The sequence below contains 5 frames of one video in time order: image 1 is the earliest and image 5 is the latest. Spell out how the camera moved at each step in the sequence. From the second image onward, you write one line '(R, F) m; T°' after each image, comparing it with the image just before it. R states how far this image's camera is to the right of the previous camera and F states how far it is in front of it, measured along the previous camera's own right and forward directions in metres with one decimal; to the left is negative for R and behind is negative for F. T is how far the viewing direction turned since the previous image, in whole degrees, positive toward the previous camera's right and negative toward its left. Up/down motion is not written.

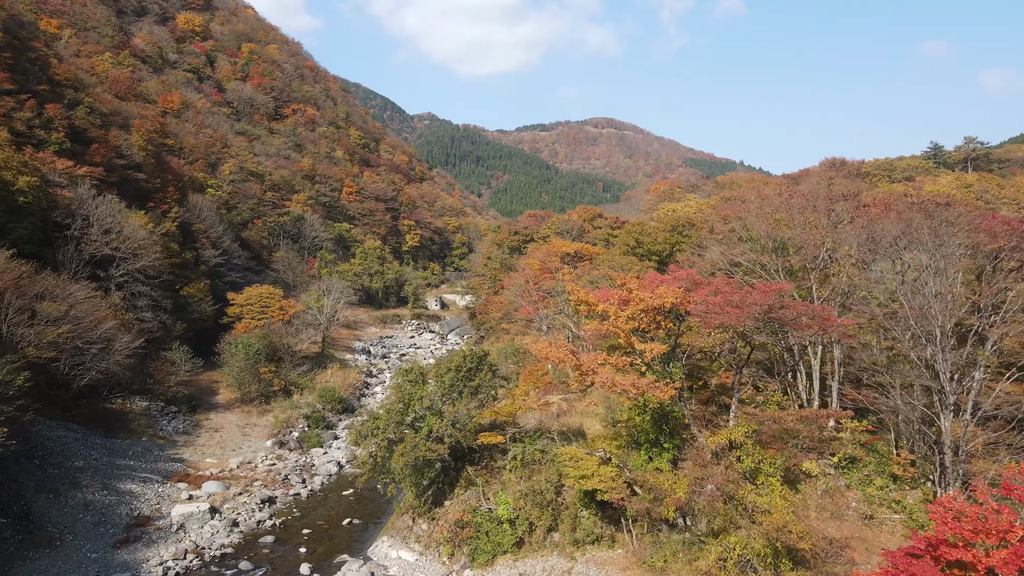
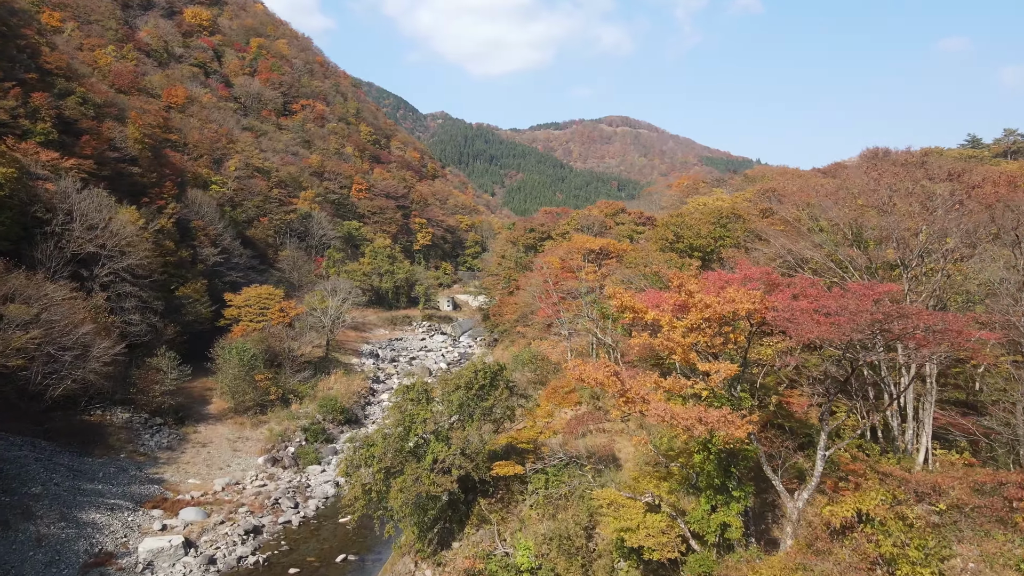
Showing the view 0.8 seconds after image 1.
(-0.1, +1.7) m; -1°
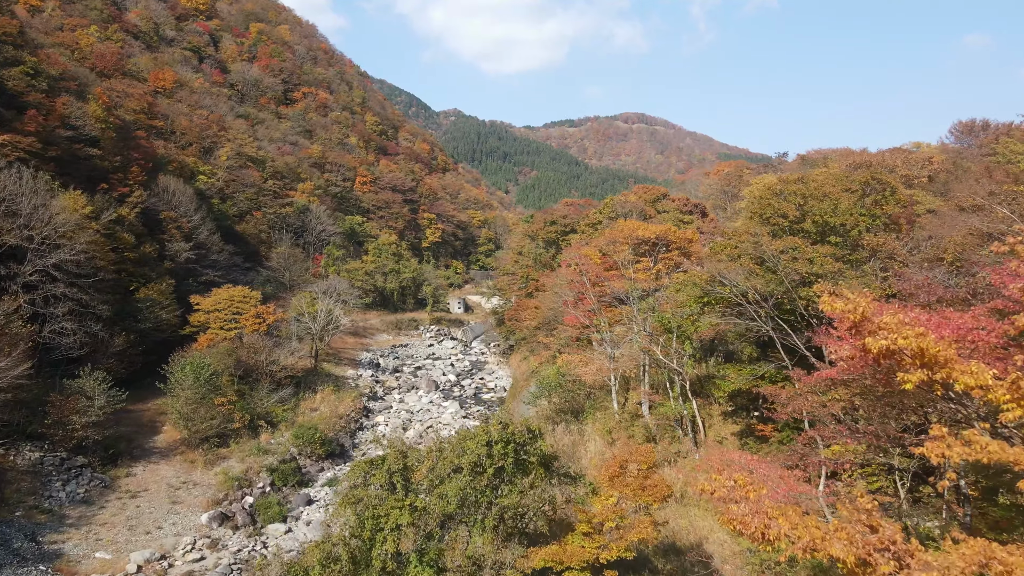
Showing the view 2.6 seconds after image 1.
(-0.2, +3.9) m; -1°
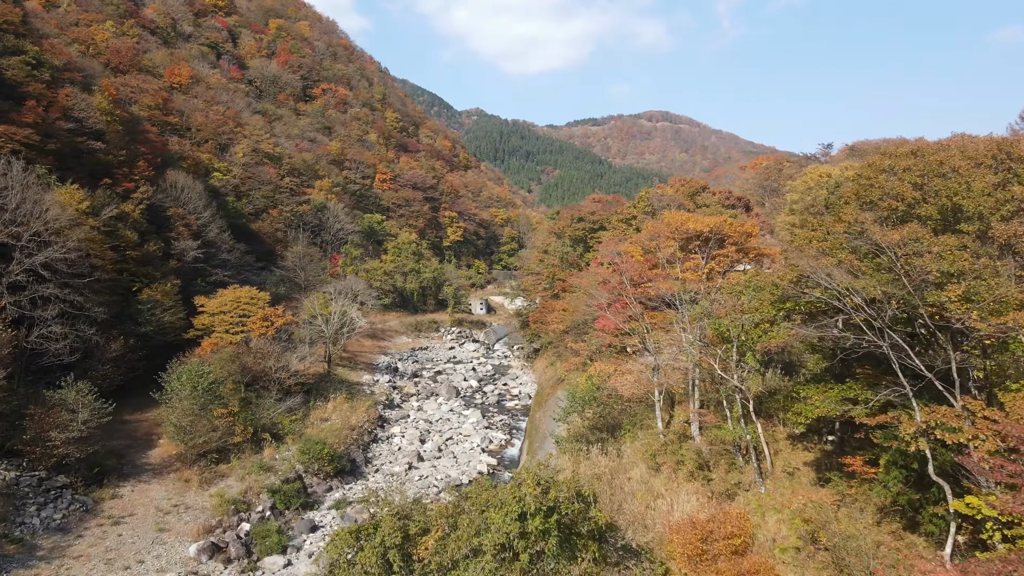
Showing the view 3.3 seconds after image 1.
(-0.1, +1.5) m; -2°
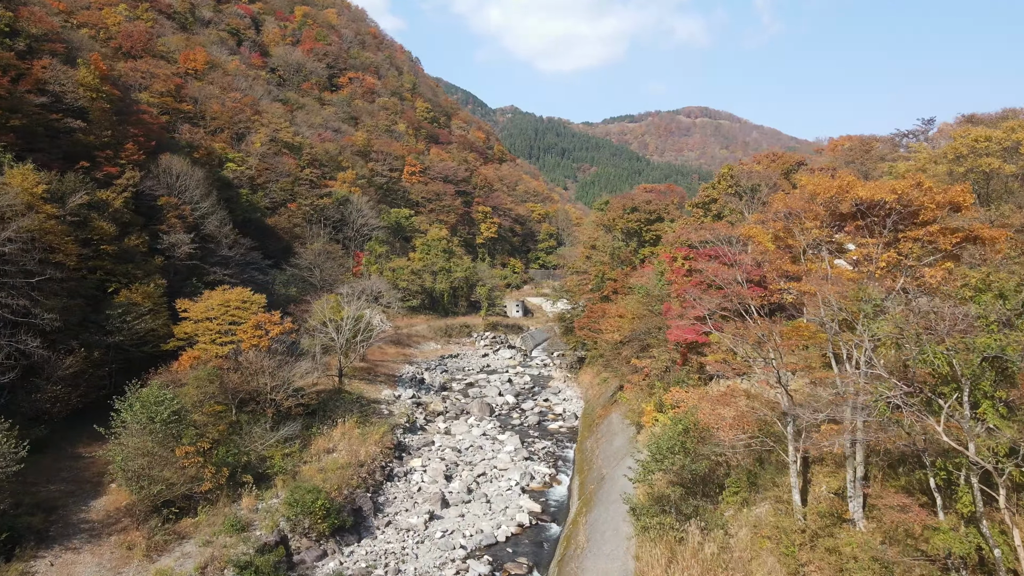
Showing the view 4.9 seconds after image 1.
(-0.2, +3.4) m; -3°
